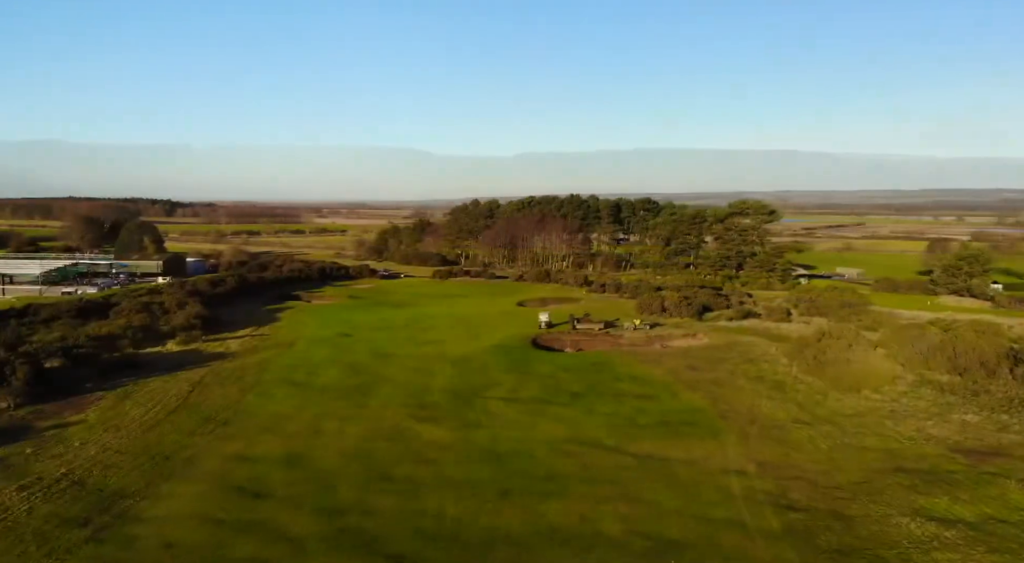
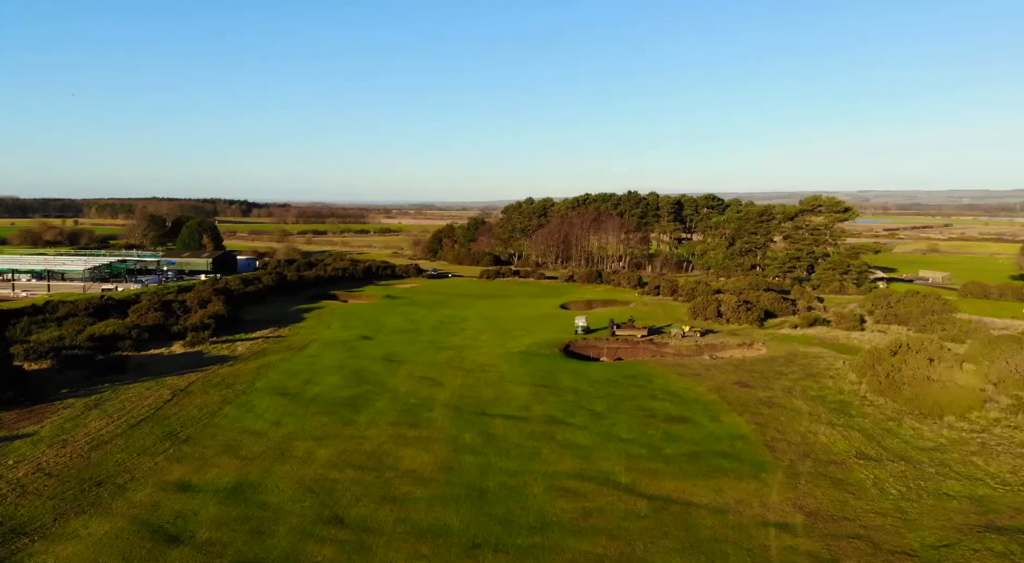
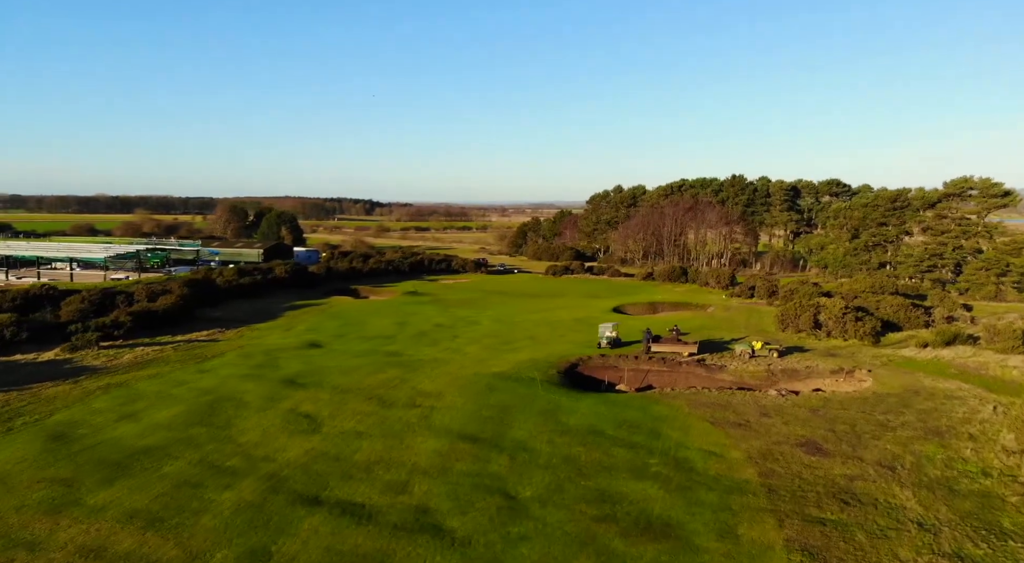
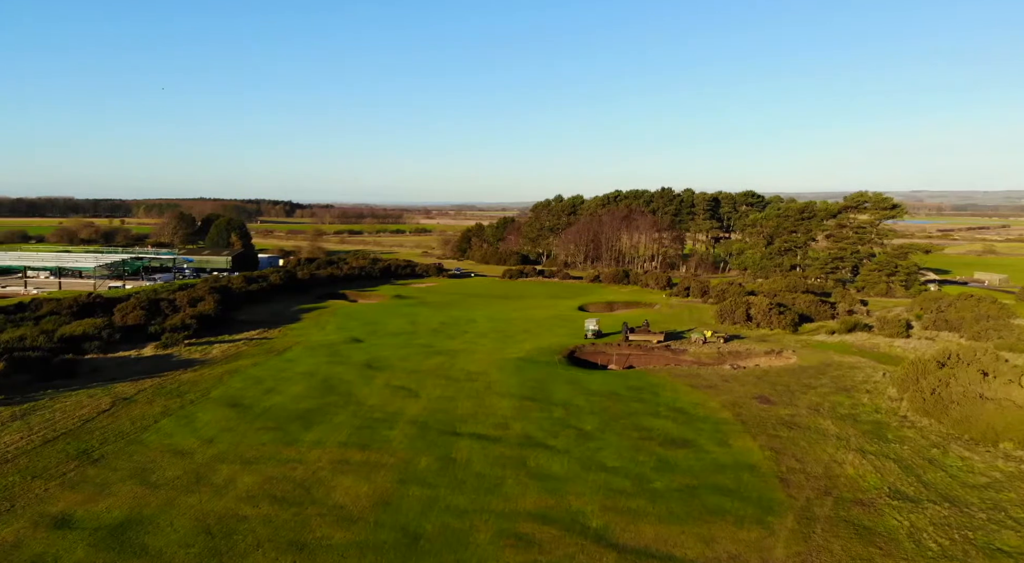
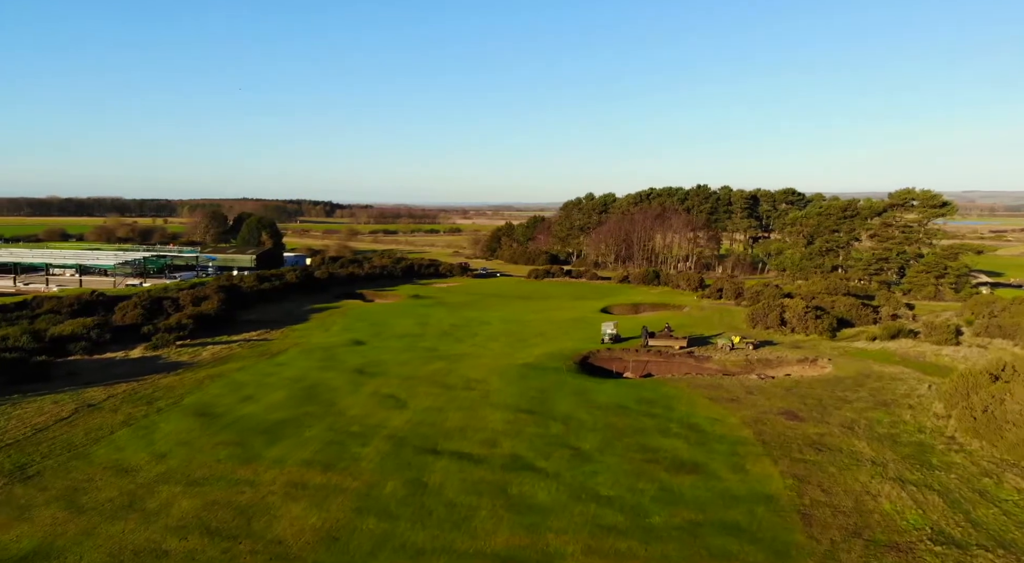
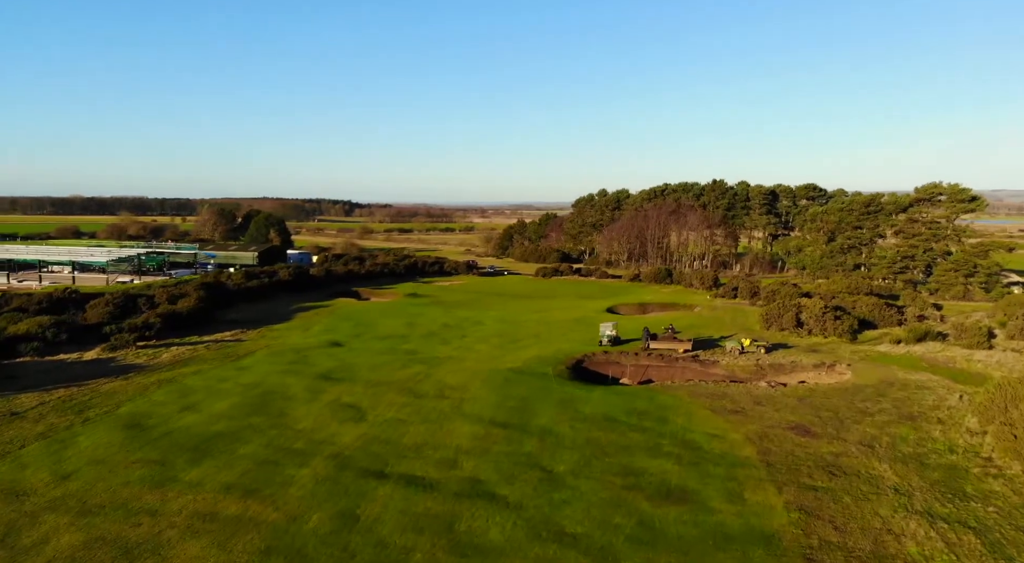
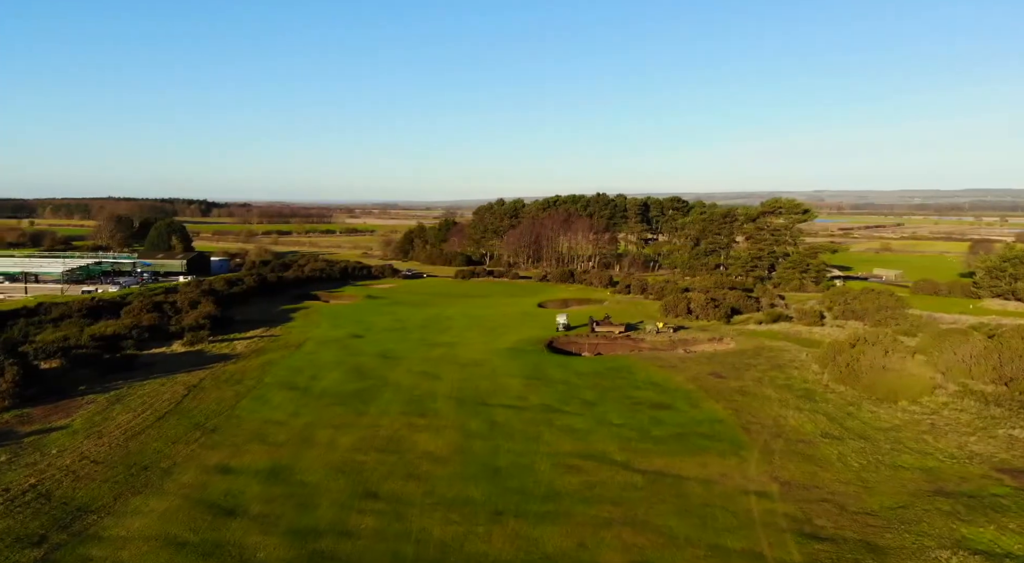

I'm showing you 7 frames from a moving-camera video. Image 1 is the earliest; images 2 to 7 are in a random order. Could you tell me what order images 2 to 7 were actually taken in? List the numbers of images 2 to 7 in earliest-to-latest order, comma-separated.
7, 2, 4, 5, 6, 3
